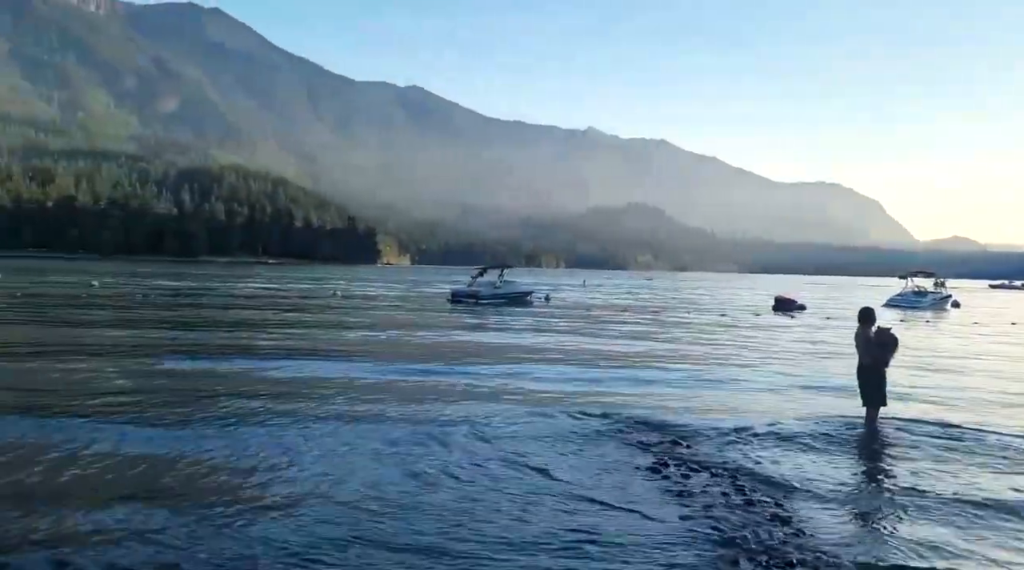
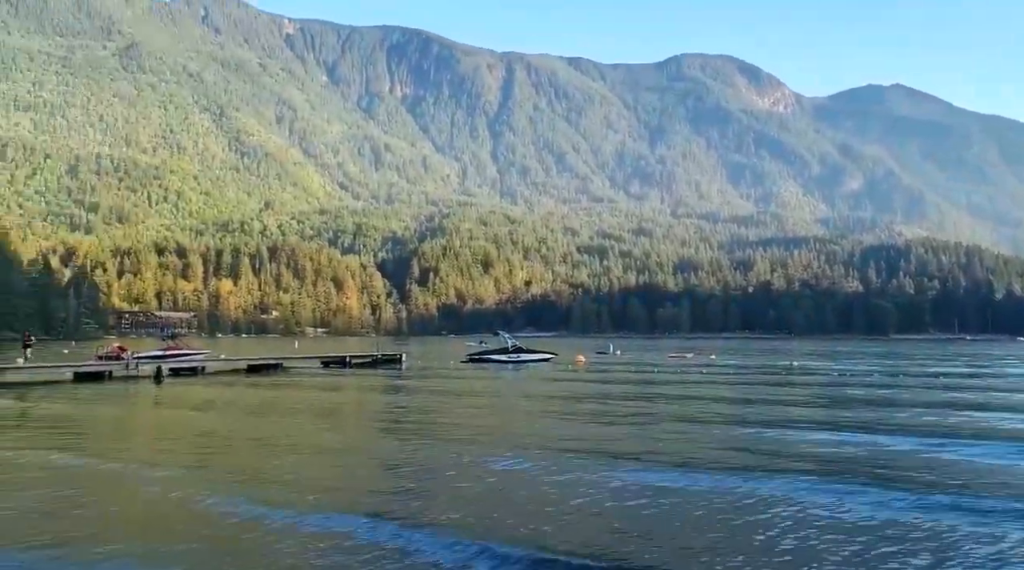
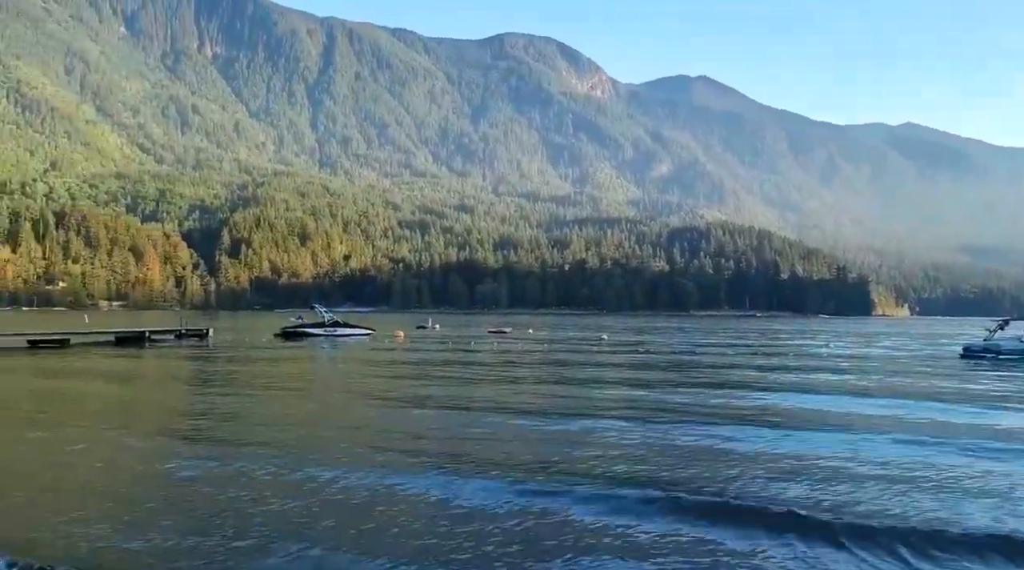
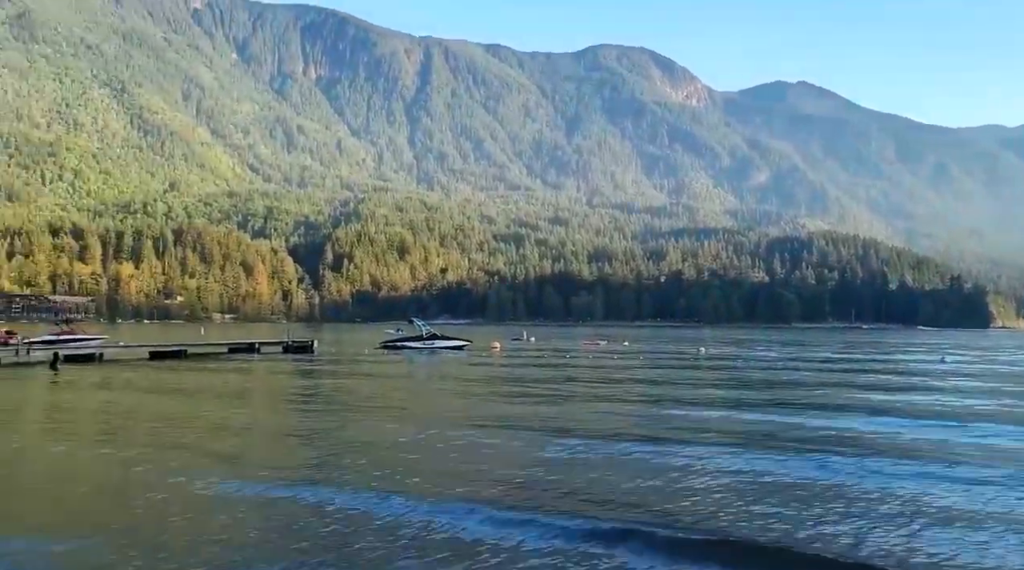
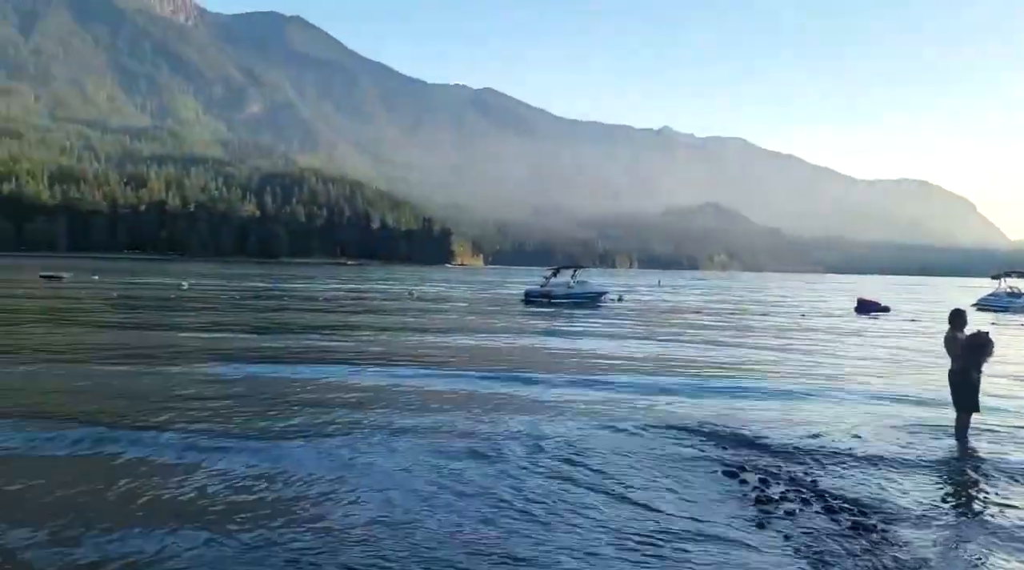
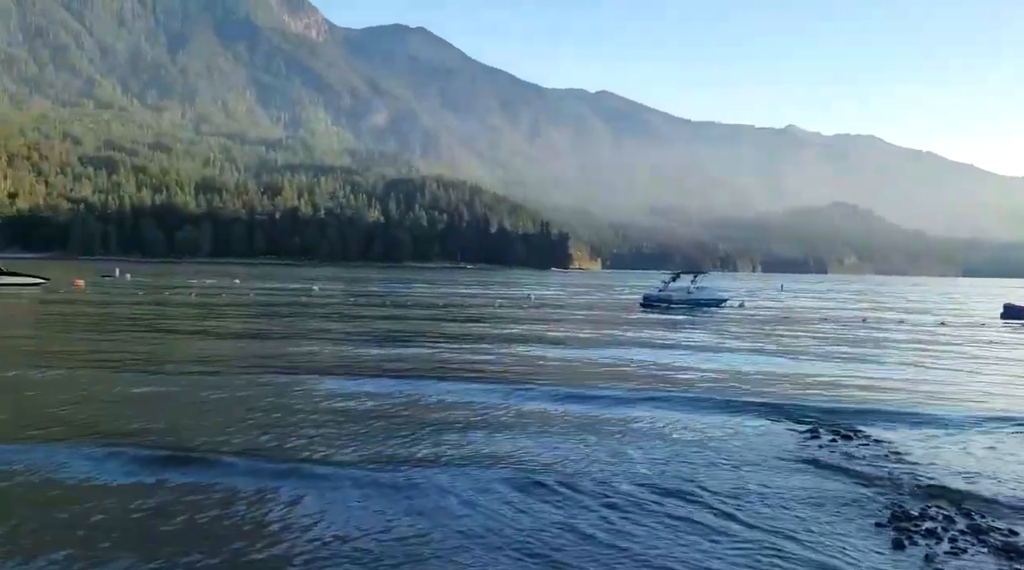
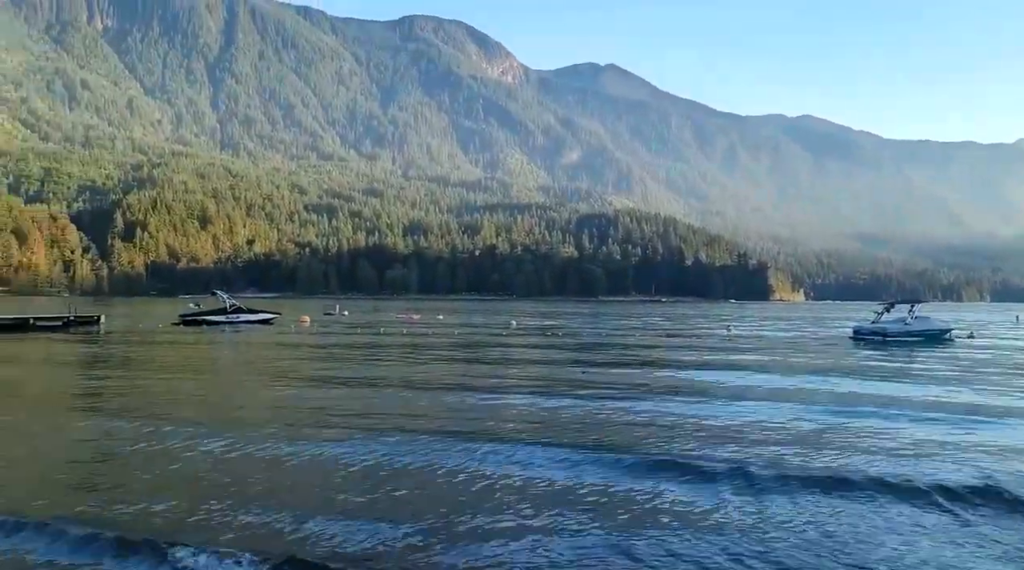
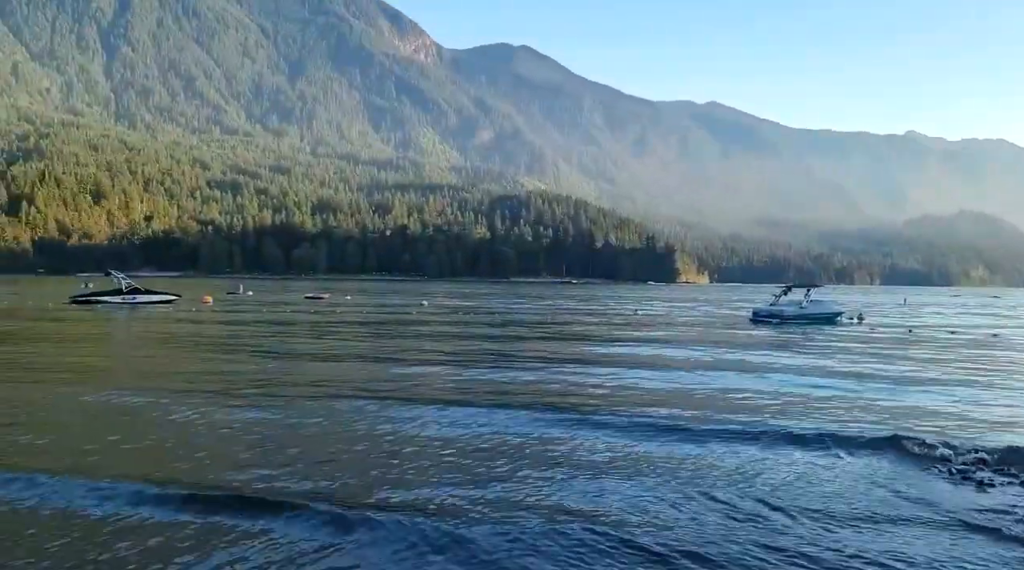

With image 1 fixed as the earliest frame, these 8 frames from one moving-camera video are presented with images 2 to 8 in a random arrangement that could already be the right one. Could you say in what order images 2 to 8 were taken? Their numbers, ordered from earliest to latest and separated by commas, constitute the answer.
5, 6, 8, 7, 3, 4, 2
